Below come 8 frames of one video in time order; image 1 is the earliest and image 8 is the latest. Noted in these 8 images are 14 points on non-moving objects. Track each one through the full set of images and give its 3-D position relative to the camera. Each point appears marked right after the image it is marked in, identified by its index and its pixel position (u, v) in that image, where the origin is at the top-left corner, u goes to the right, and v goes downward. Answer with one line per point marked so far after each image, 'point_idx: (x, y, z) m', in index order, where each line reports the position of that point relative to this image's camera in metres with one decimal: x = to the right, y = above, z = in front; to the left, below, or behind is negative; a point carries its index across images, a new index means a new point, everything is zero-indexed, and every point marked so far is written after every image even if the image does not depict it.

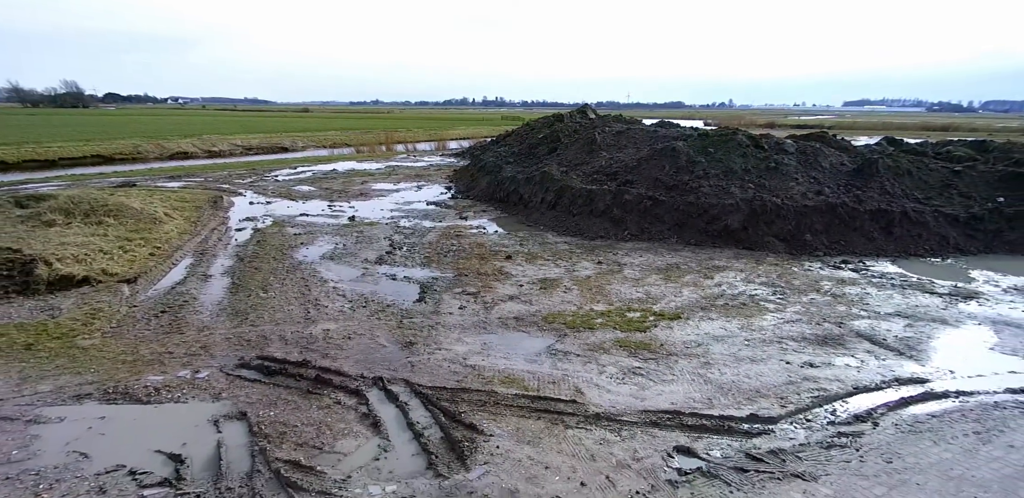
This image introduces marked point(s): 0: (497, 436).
0: (+0.1, -1.8, +5.0) m
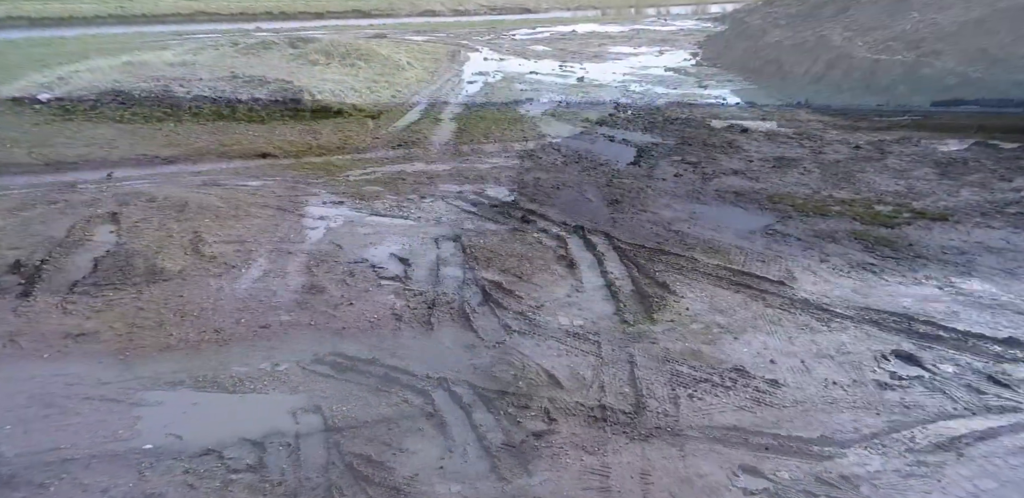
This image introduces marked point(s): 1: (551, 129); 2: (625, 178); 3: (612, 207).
0: (0.0, -1.6, +5.4) m
1: (+1.1, +3.3, +15.1) m
2: (+2.5, +1.5, +11.9) m
3: (+1.9, +0.8, +10.3) m
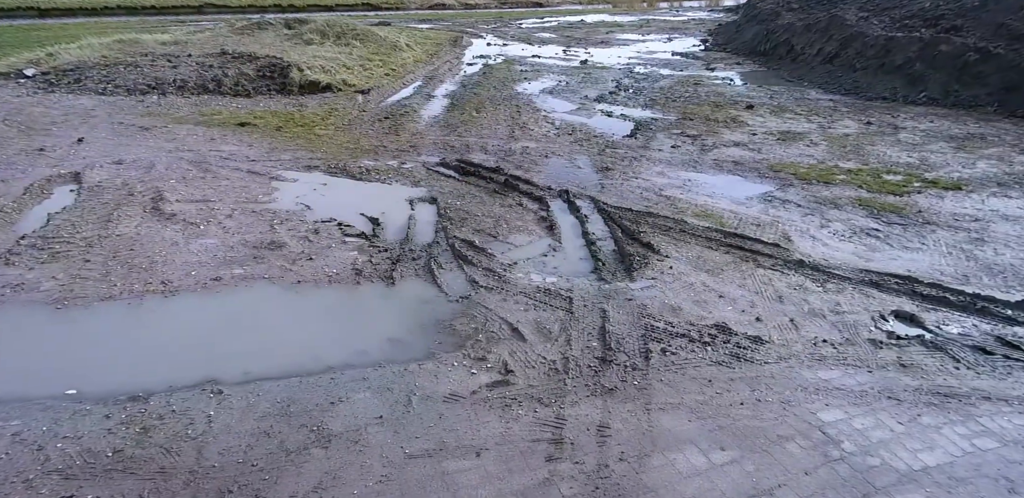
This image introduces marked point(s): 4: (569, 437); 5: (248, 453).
0: (-0.4, -1.1, +5.0) m
1: (+0.9, +3.9, +14.7) m
2: (+2.2, +2.1, +11.4) m
3: (+1.6, +1.3, +9.8) m
4: (+0.4, -1.5, +4.2) m
5: (-1.9, -1.5, +4.0) m
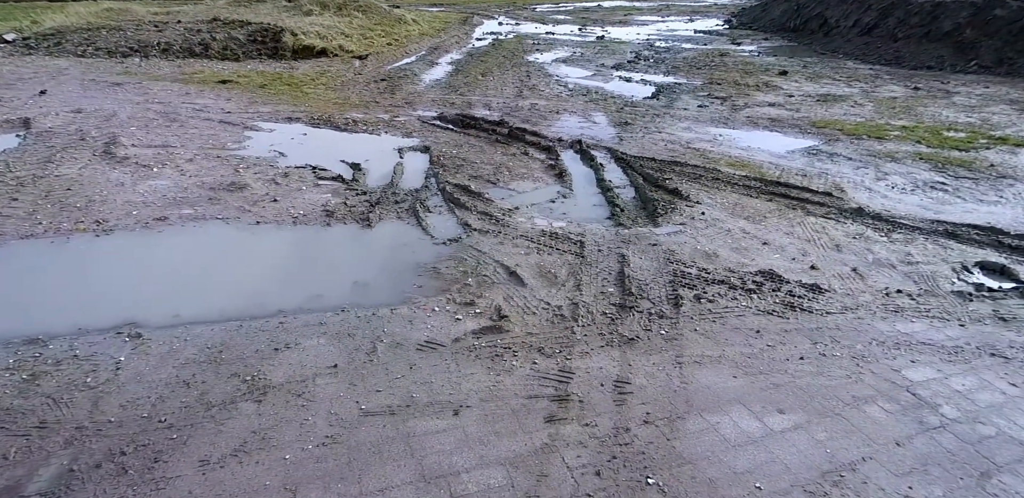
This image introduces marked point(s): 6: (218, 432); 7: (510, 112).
0: (-0.5, -0.5, +4.0) m
1: (+1.2, +4.5, +13.7) m
2: (+2.4, +2.7, +10.3) m
3: (+1.7, +1.9, +8.8) m
4: (+0.4, -0.8, +3.2) m
5: (-2.0, -0.9, +3.1) m
6: (-1.5, -1.0, +2.9) m
7: (0.0, +2.3, +9.2) m
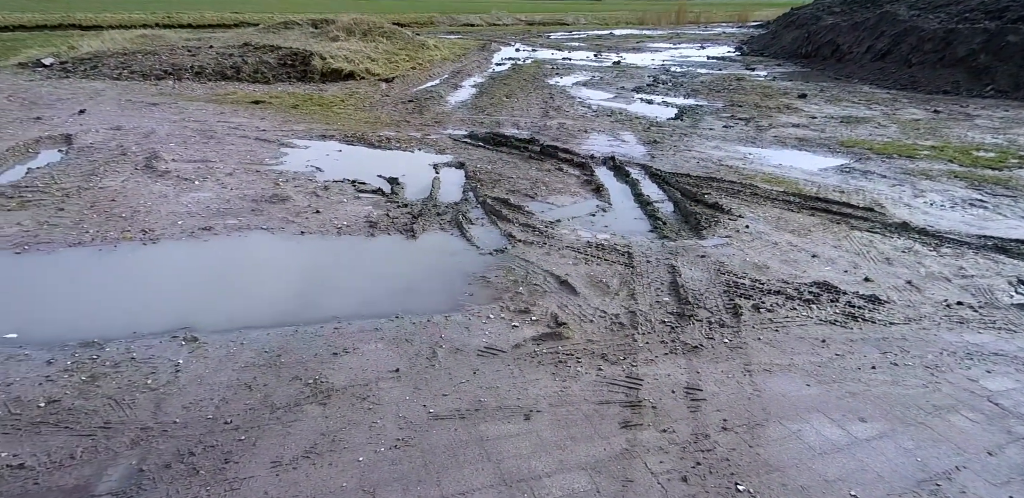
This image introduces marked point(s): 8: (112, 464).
0: (-0.1, -0.5, +3.9) m
1: (+1.8, +3.9, +13.8) m
2: (+2.9, +2.3, +10.4) m
3: (+2.2, +1.7, +8.8) m
4: (+0.8, -0.9, +3.1) m
5: (-1.6, -0.9, +3.0) m
6: (-1.2, -0.9, +2.8) m
7: (+0.5, +2.0, +9.3) m
8: (-1.9, -1.0, +2.6) m
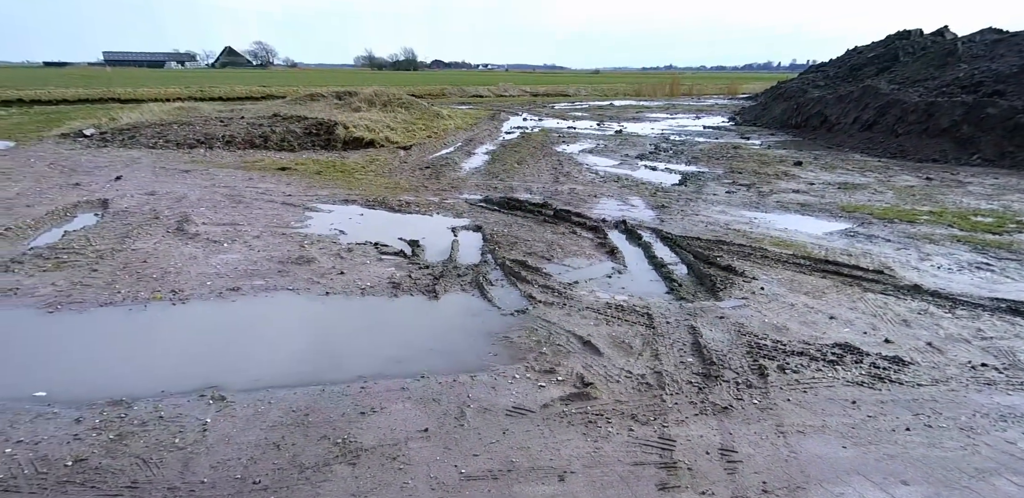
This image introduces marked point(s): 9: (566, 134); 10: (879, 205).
0: (+0.1, -0.9, +3.9) m
1: (+2.0, +2.3, +14.3) m
2: (+3.1, +1.1, +10.6) m
3: (+2.4, +0.6, +9.0) m
4: (+1.0, -1.2, +3.1) m
5: (-1.4, -1.2, +2.9) m
6: (-1.0, -1.2, +2.7) m
7: (+0.7, +0.9, +9.5) m
8: (-1.7, -1.3, +2.5) m
9: (+1.9, +4.2, +20.0) m
10: (+7.1, +0.9, +10.6) m
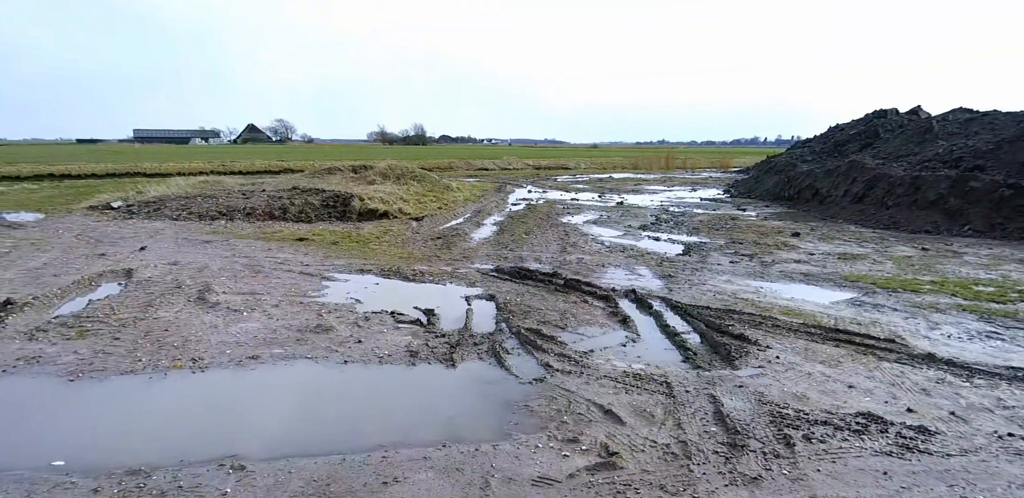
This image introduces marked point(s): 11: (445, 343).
0: (+0.3, -1.4, +3.8) m
1: (+2.1, +0.5, +14.5) m
2: (+3.2, -0.2, +10.8) m
3: (+2.5, -0.5, +9.1) m
4: (+1.1, -1.6, +3.0) m
5: (-1.2, -1.5, +2.8) m
6: (-0.8, -1.6, +2.7) m
7: (+0.8, -0.3, +9.6) m
8: (-1.5, -1.6, +2.4) m
9: (+2.0, +1.6, +20.4) m
10: (+7.2, -0.5, +10.7) m
11: (-0.7, -1.0, +5.6) m
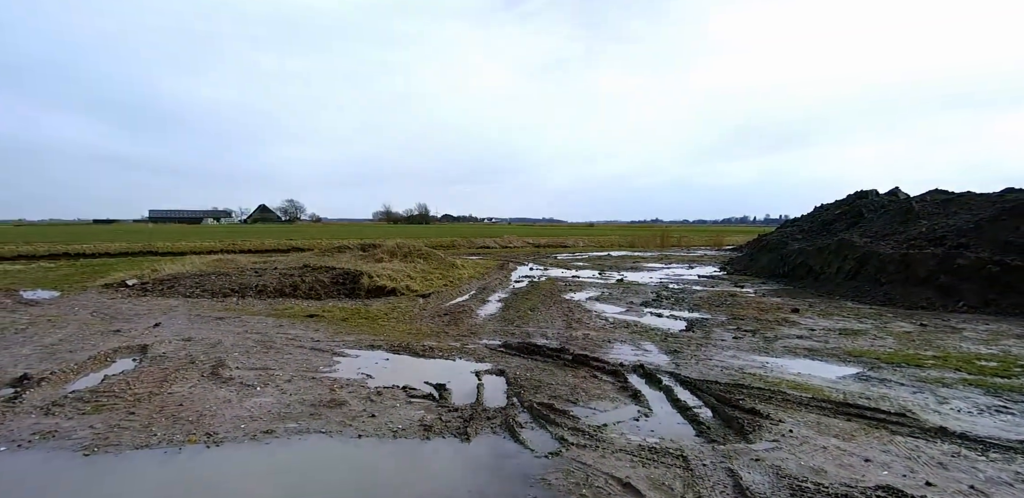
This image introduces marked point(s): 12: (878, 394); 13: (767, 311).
0: (+0.5, -1.9, +3.8) m
1: (+2.1, -1.6, +14.7) m
2: (+3.3, -1.7, +10.9) m
3: (+2.7, -1.8, +9.1) m
4: (+1.3, -1.9, +3.0) m
5: (-1.1, -1.9, +2.8) m
6: (-0.6, -1.9, +2.6) m
7: (+0.9, -1.6, +9.7) m
8: (-1.4, -1.9, +2.4) m
9: (+2.0, -1.3, +20.7) m
10: (+7.3, -2.0, +10.8) m
11: (-0.6, -1.7, +5.6) m
12: (+5.1, -2.0, +7.7) m
13: (+7.1, -1.8, +15.5) m
